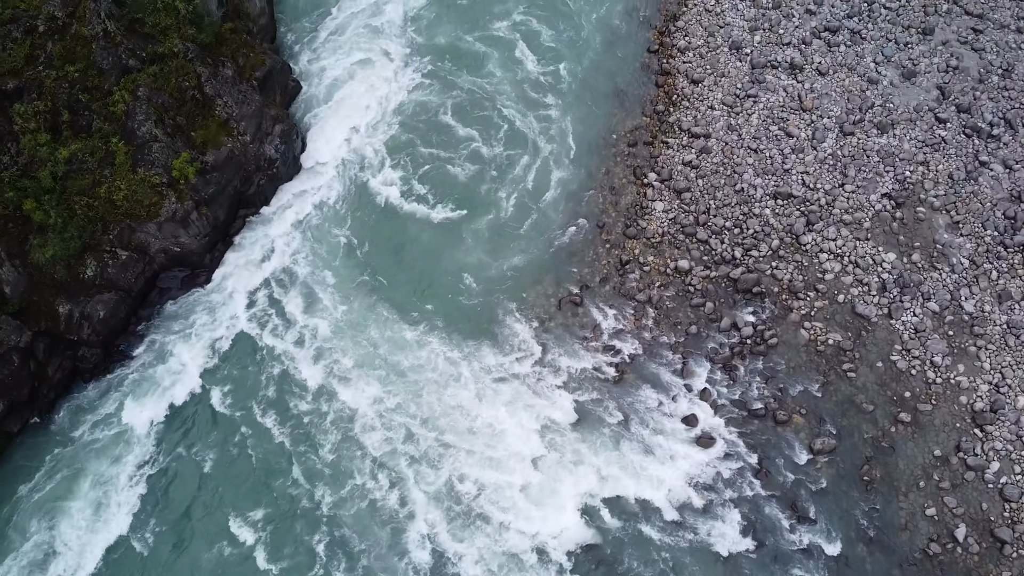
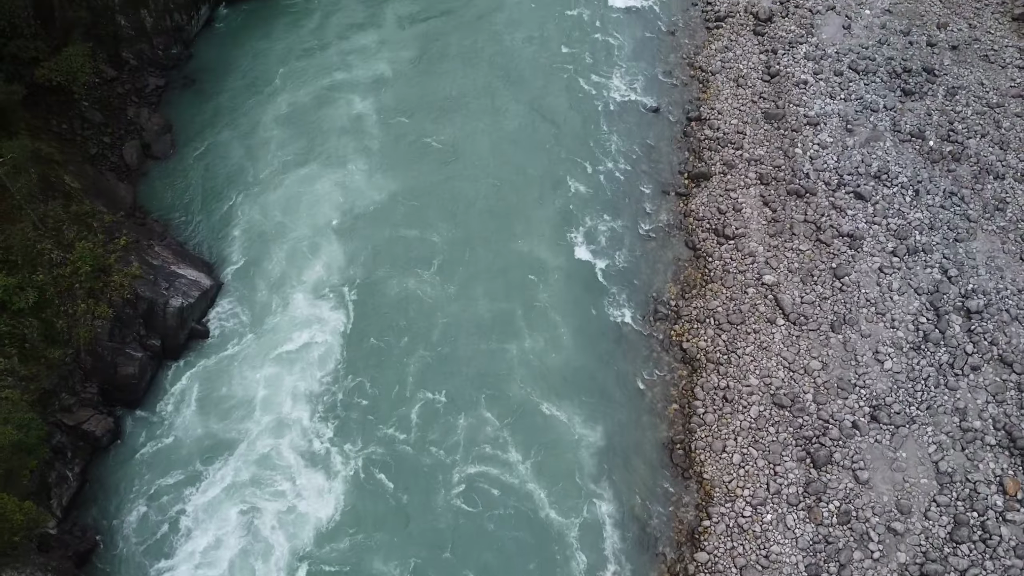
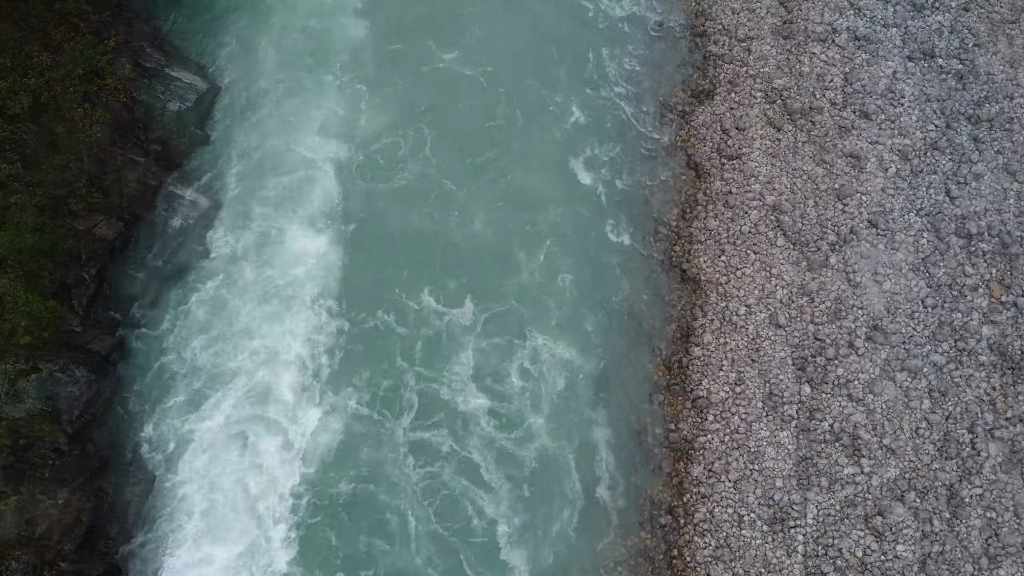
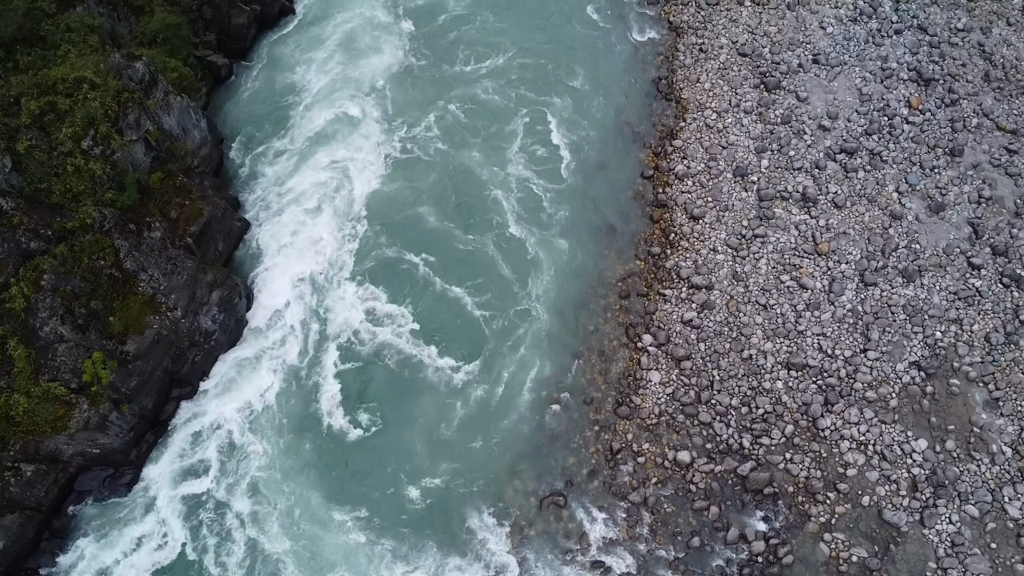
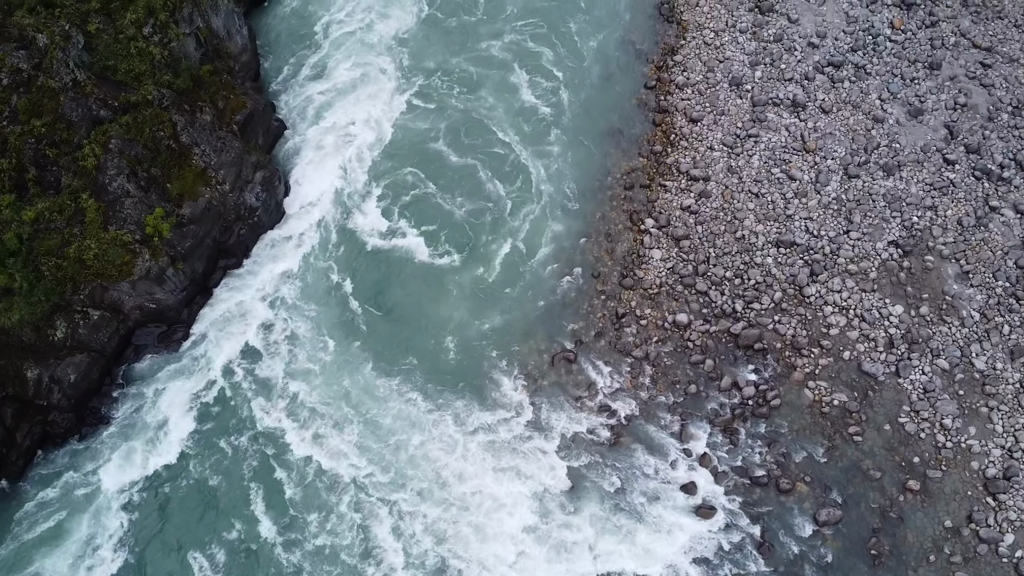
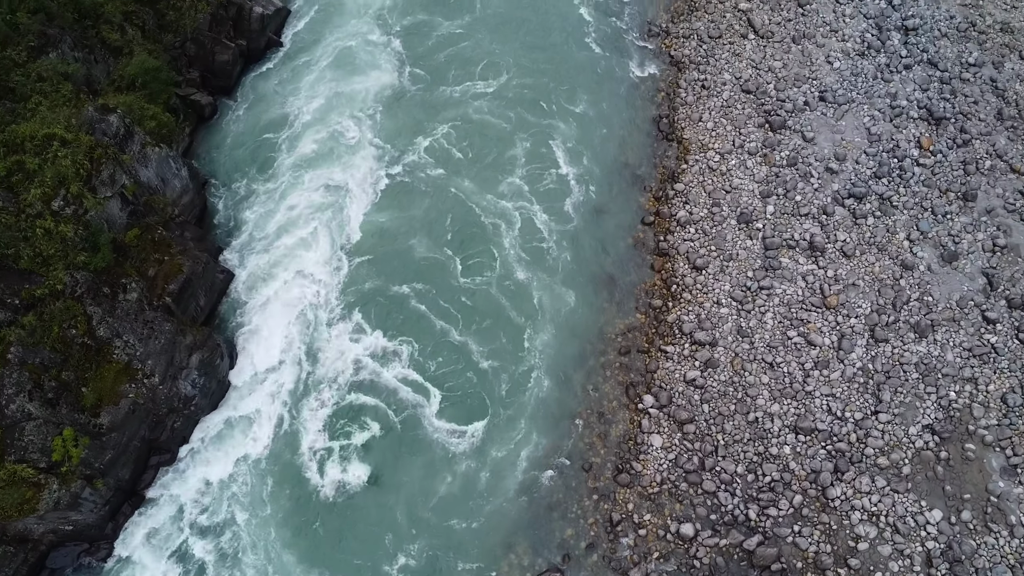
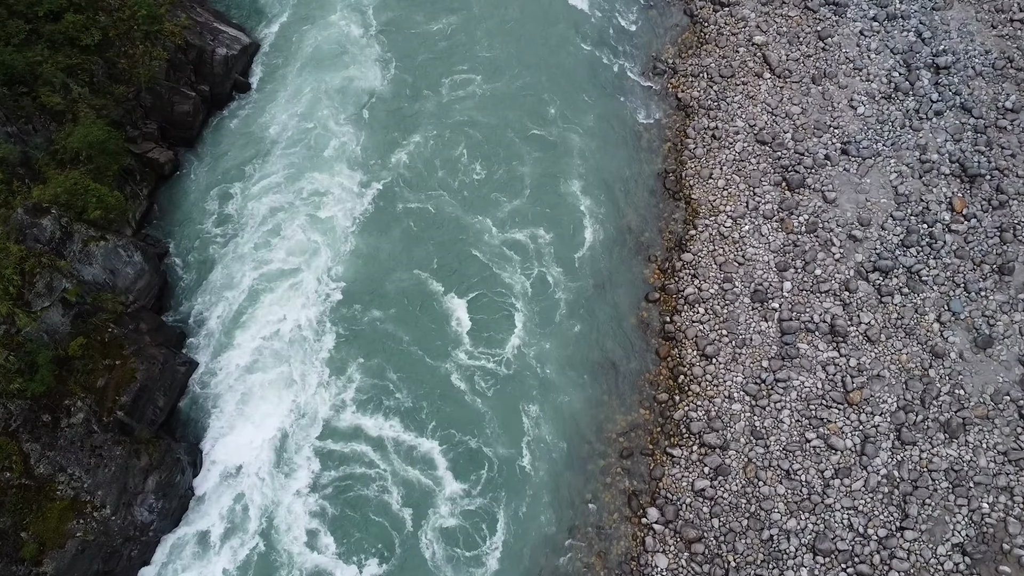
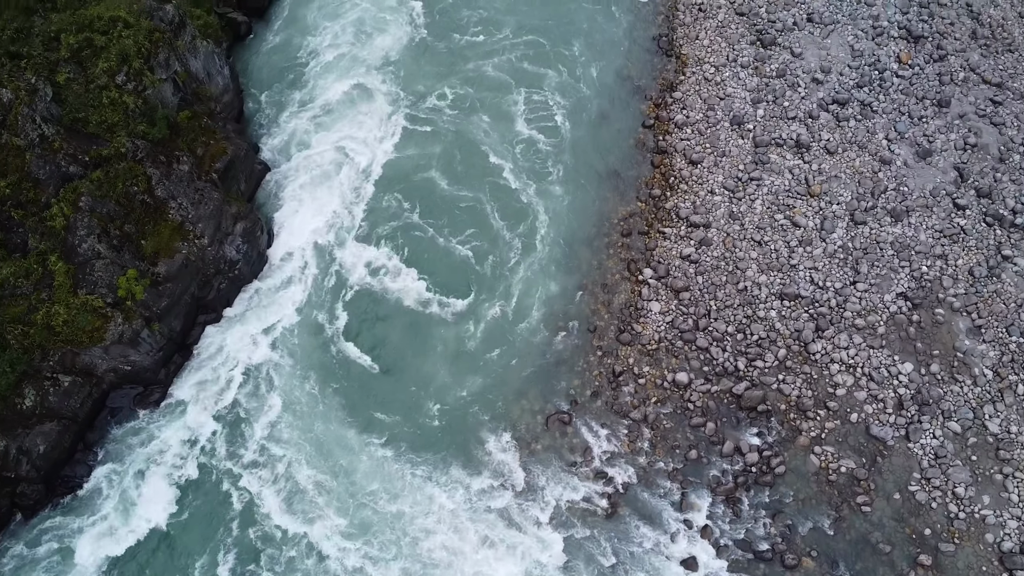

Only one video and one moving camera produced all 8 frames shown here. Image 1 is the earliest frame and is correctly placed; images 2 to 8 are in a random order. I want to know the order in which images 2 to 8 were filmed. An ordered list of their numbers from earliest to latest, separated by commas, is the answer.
5, 8, 4, 6, 7, 3, 2
